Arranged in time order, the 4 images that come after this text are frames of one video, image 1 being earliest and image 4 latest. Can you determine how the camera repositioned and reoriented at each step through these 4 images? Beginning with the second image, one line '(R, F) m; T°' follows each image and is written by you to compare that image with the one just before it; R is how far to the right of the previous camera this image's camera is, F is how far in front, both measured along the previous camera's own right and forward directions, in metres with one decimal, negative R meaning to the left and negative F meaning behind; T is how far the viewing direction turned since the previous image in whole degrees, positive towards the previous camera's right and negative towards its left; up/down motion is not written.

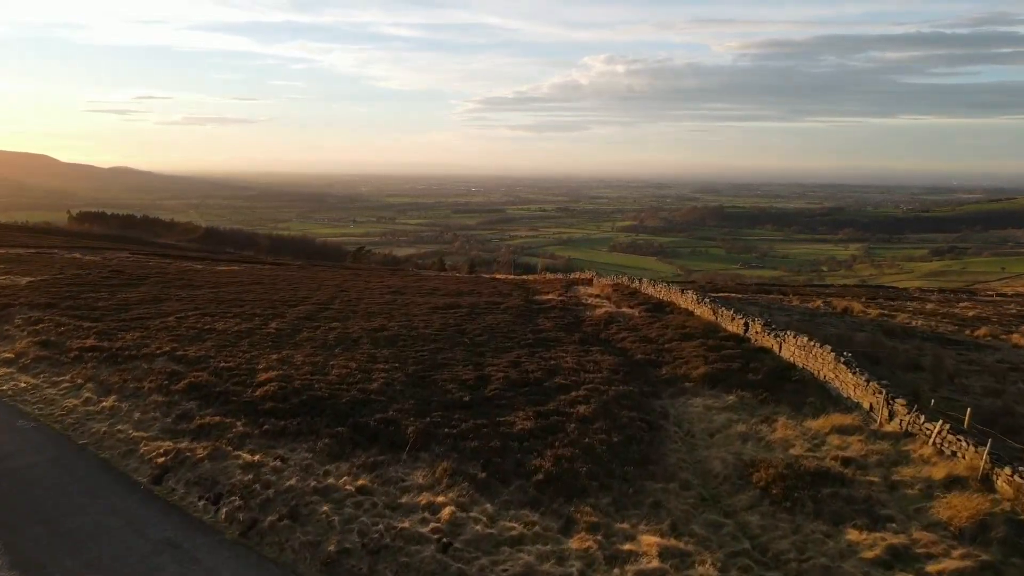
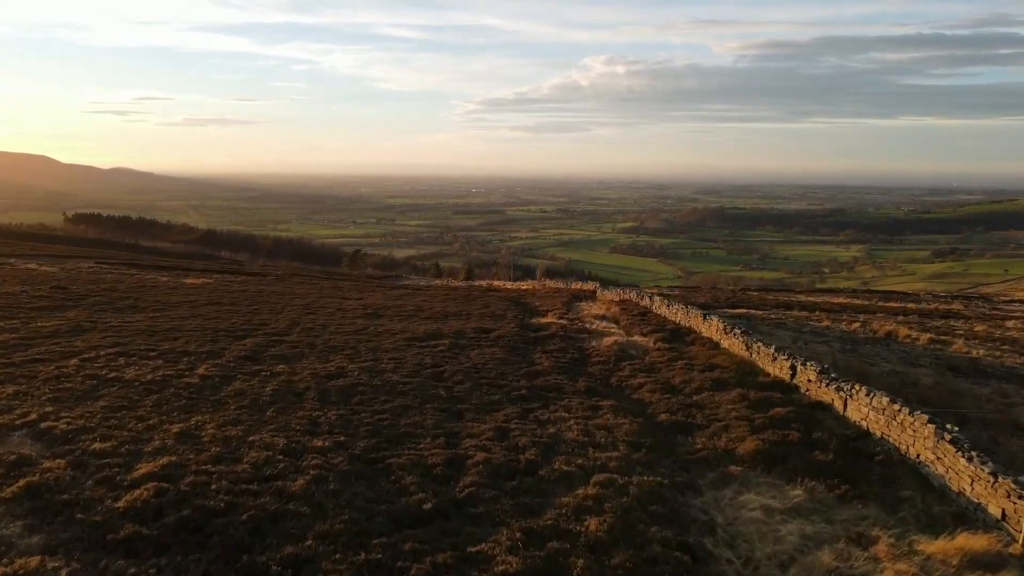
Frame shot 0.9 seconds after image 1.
(+0.4, +4.4) m; 0°
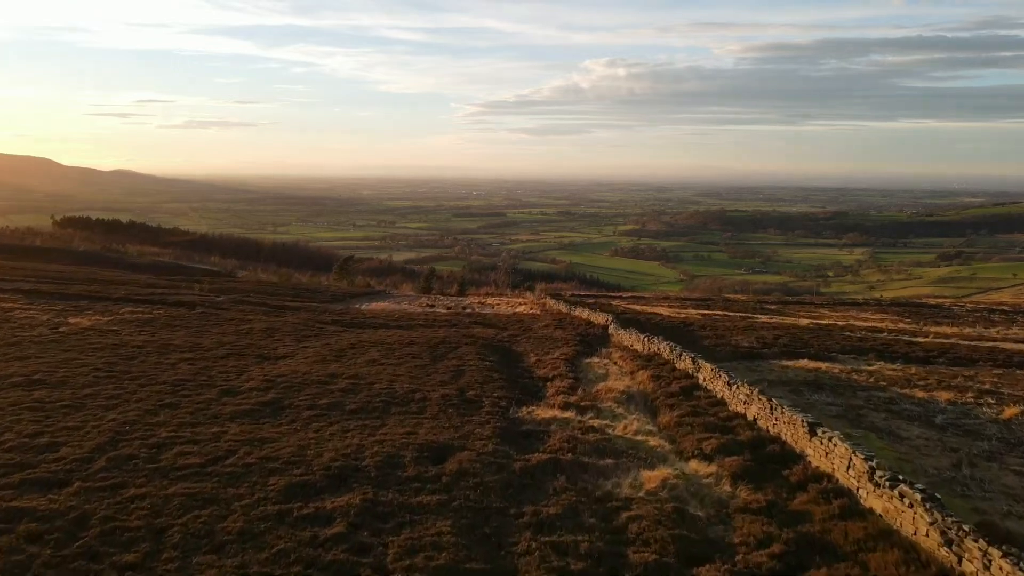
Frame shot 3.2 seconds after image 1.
(+0.9, +10.6) m; 0°
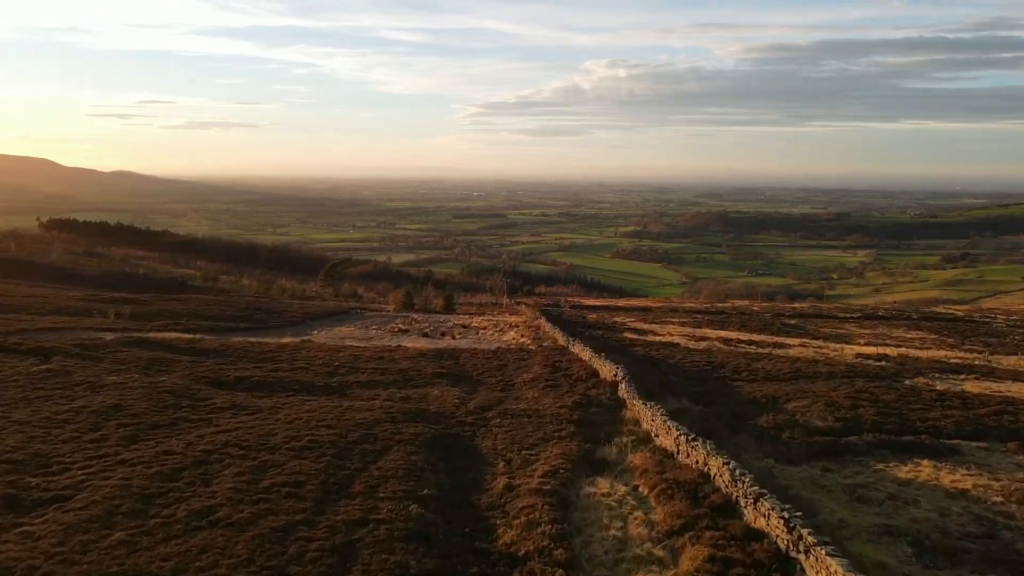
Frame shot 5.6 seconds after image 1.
(+1.6, +11.4) m; 0°
